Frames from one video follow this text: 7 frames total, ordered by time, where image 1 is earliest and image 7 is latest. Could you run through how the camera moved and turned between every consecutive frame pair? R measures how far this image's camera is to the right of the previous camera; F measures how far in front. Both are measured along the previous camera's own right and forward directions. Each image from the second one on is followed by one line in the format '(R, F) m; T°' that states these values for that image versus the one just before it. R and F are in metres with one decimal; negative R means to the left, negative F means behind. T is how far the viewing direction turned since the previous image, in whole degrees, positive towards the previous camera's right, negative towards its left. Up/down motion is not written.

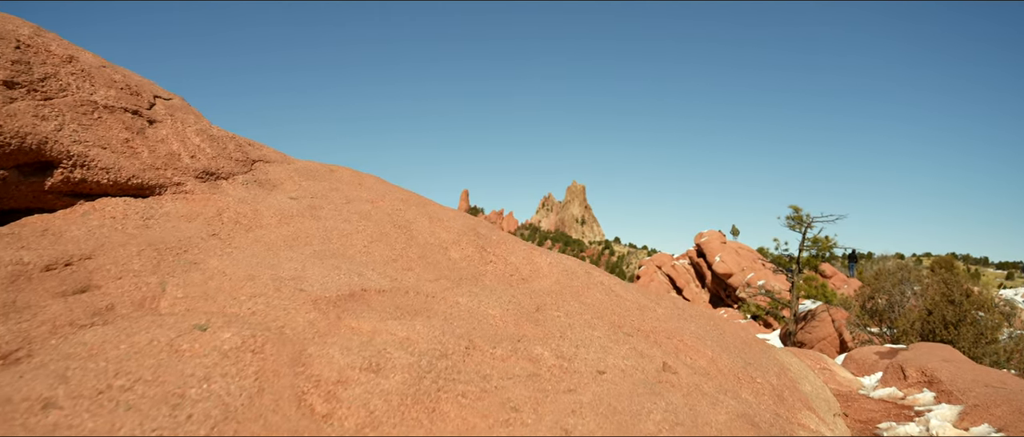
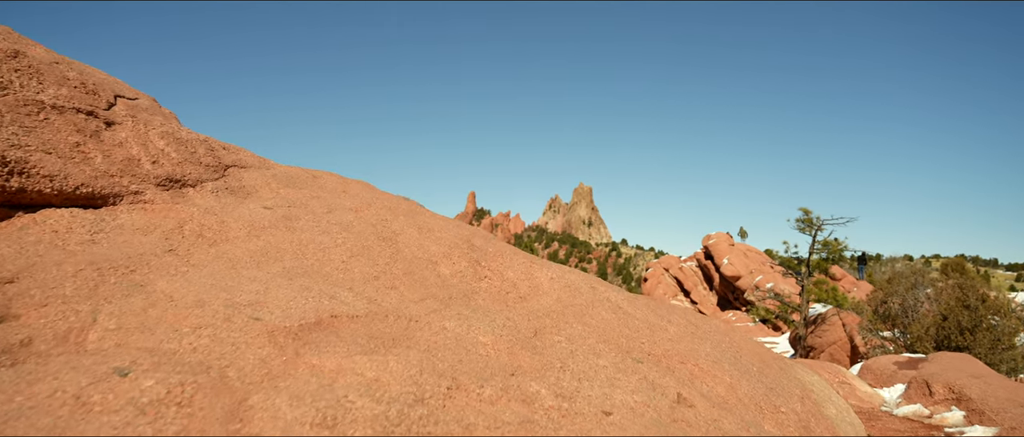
(+0.1, +0.5) m; -1°
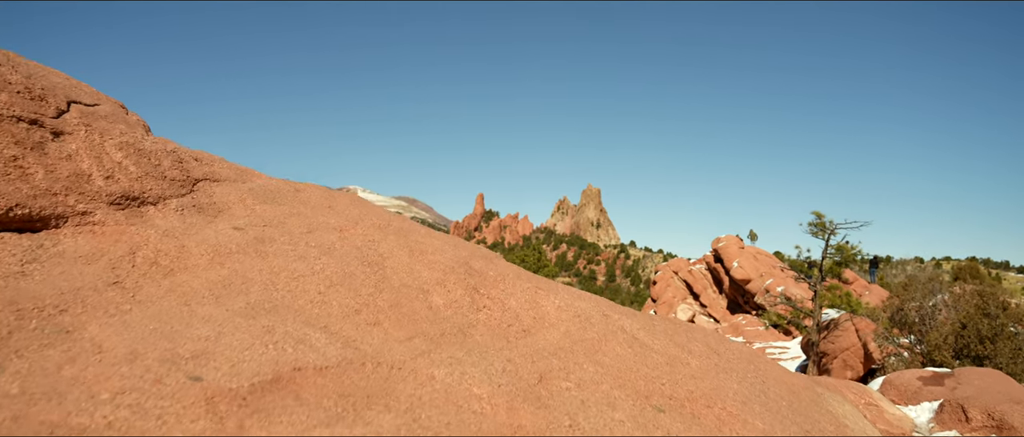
(0.0, +0.6) m; -1°
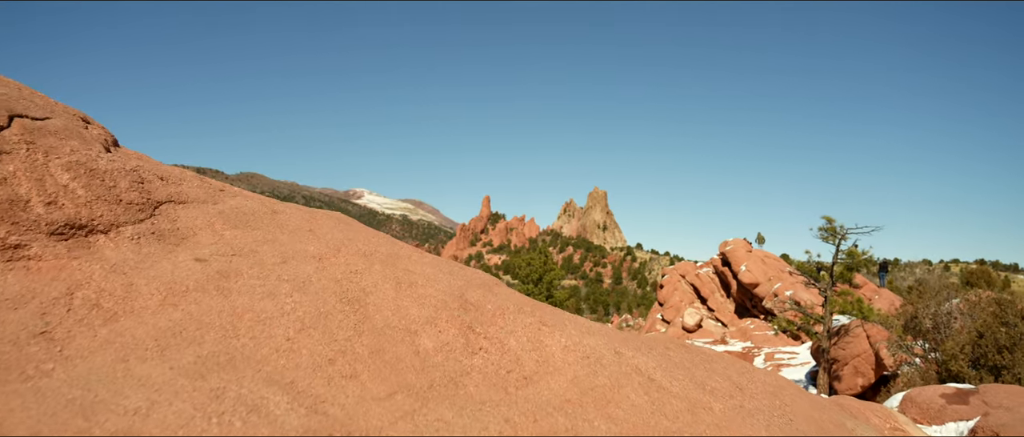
(0.0, +0.5) m; -1°
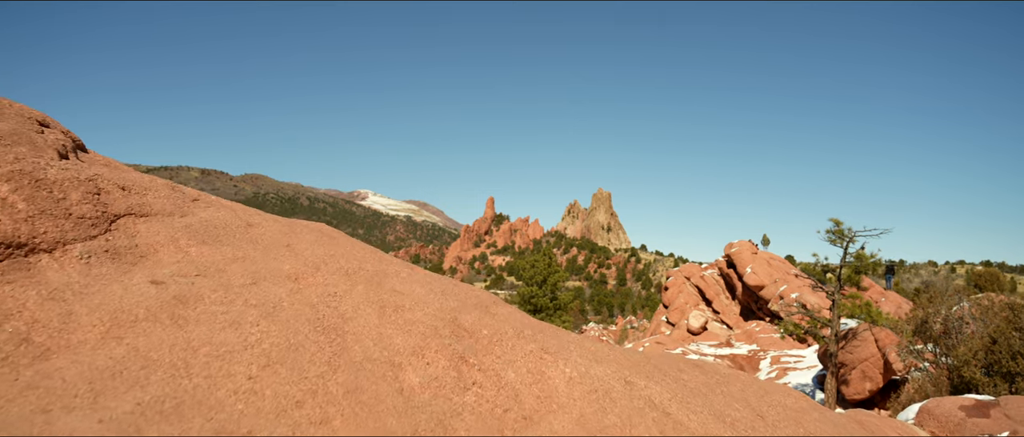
(0.0, +0.4) m; -1°
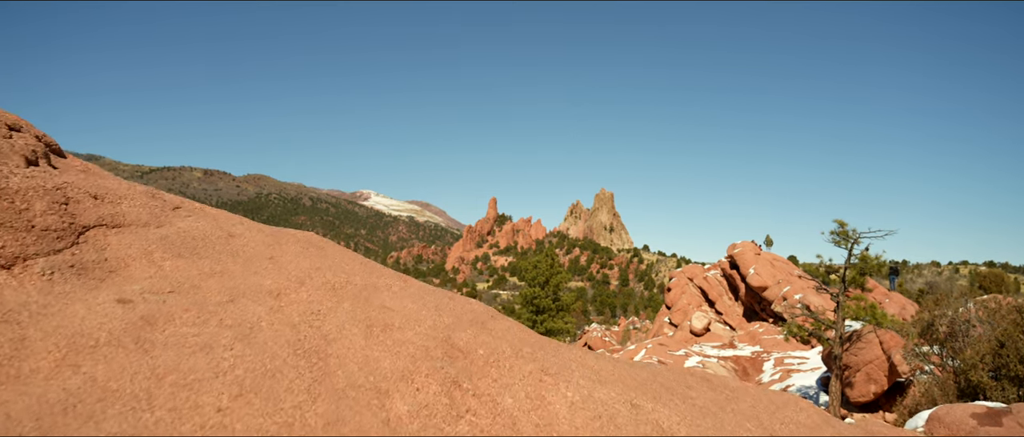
(0.0, +0.3) m; 0°
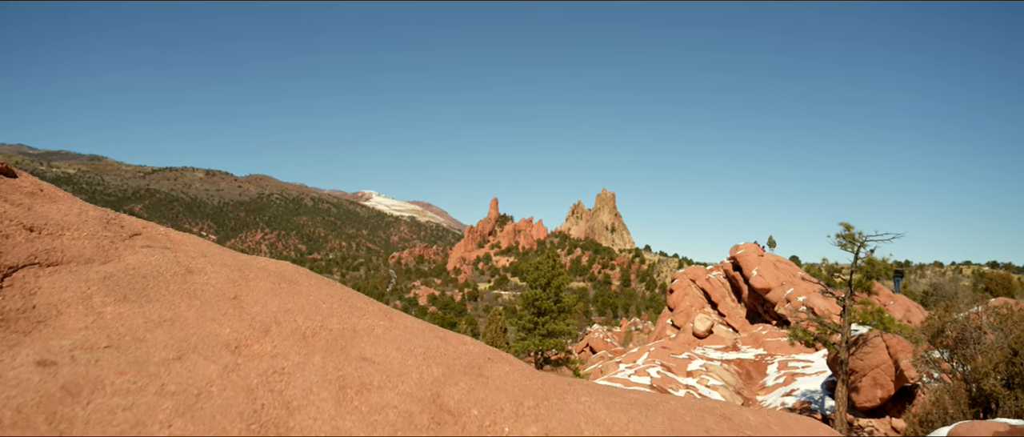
(0.0, +0.5) m; 0°
